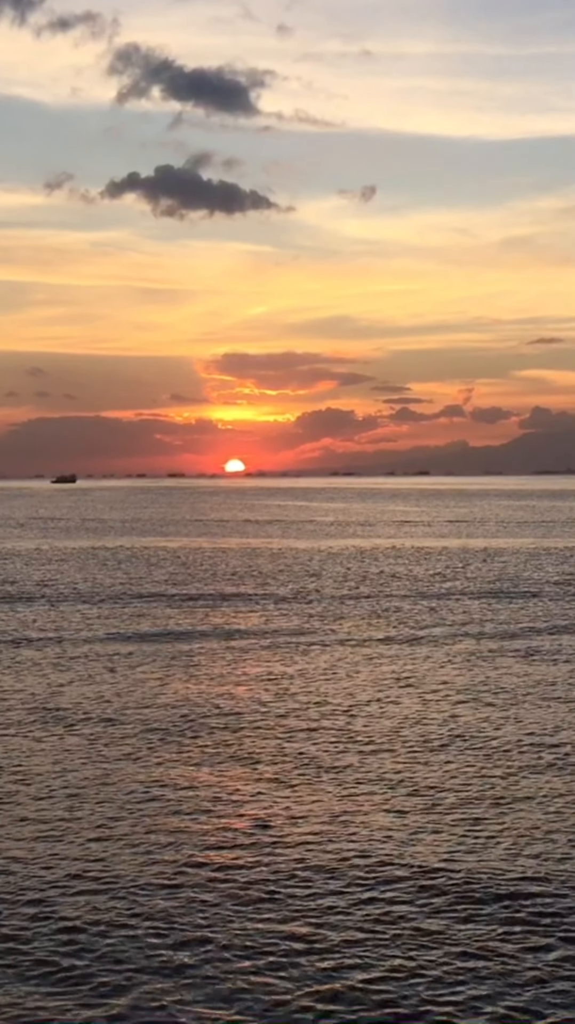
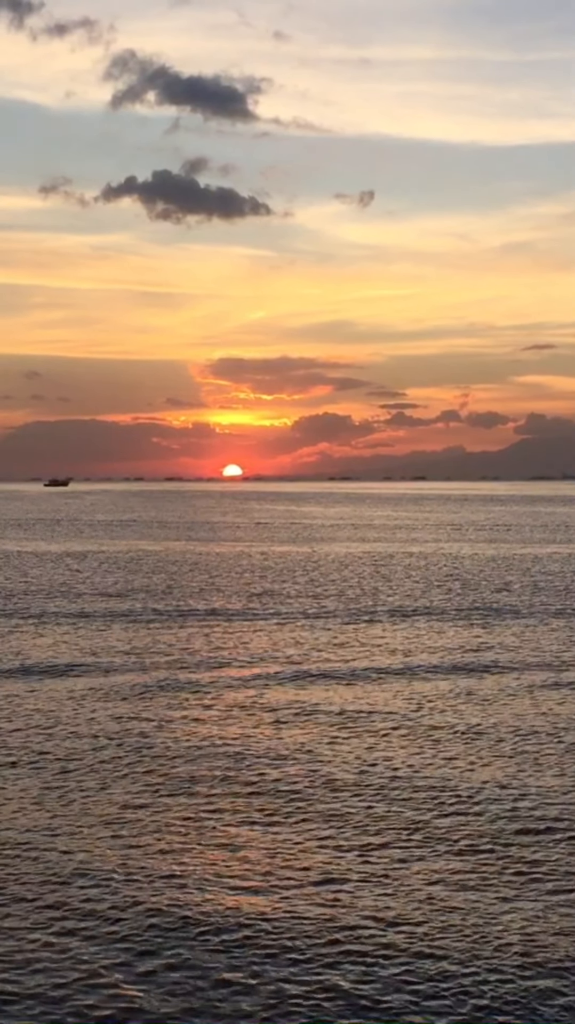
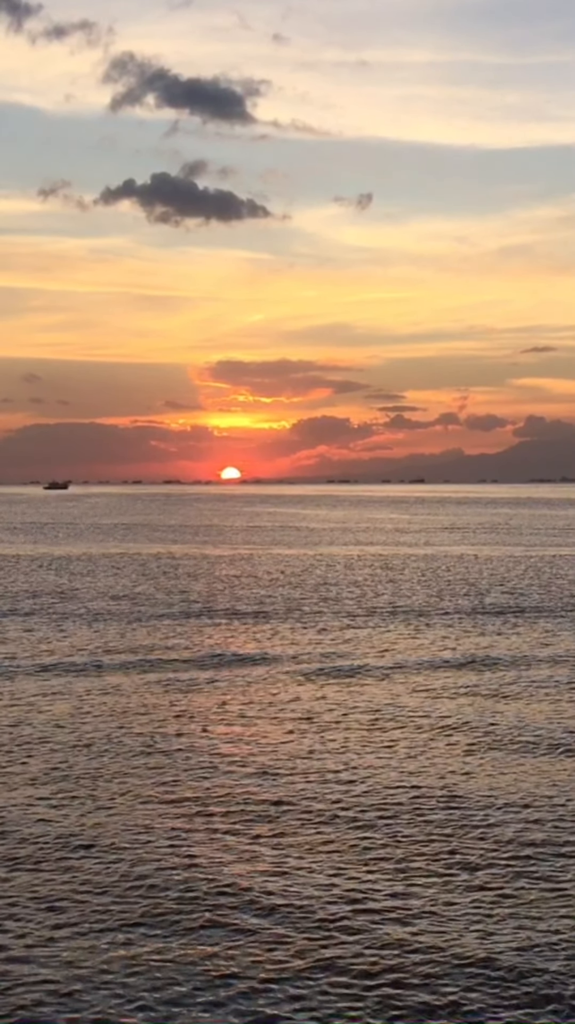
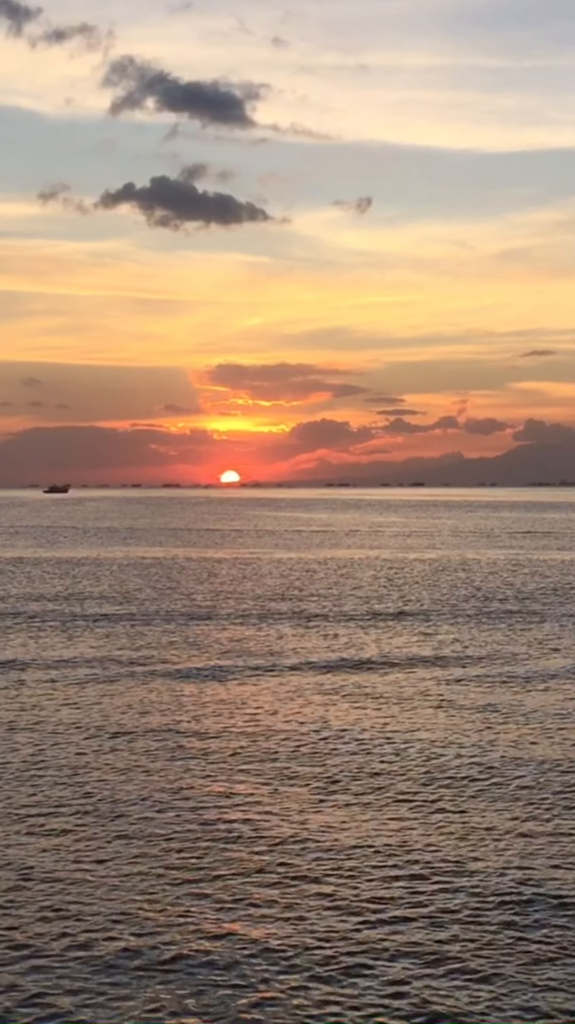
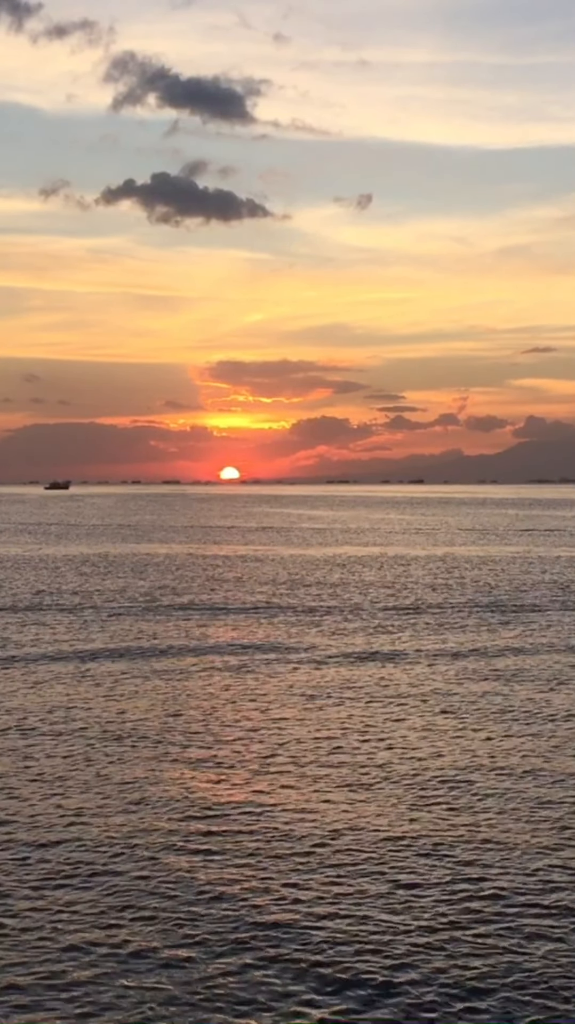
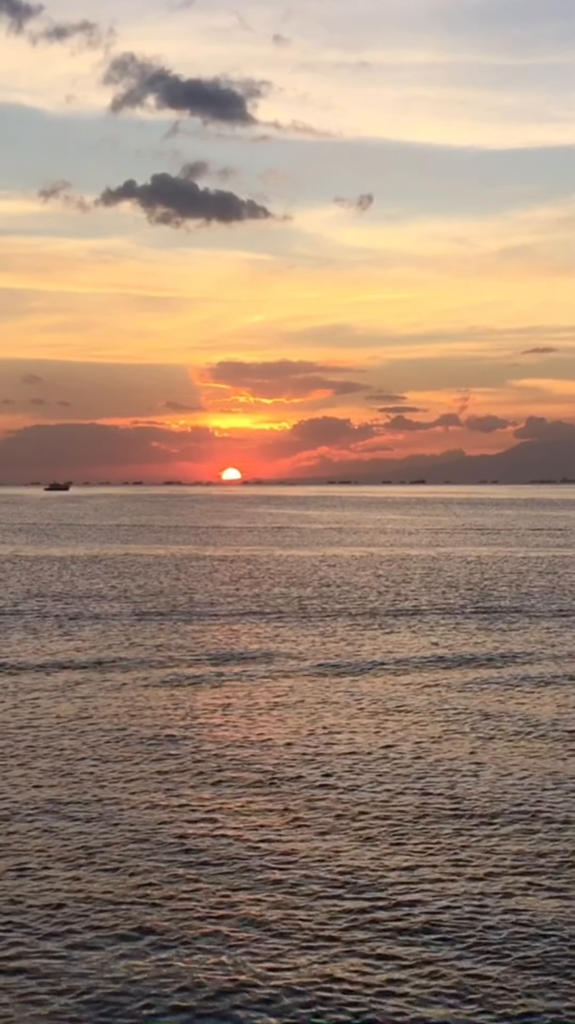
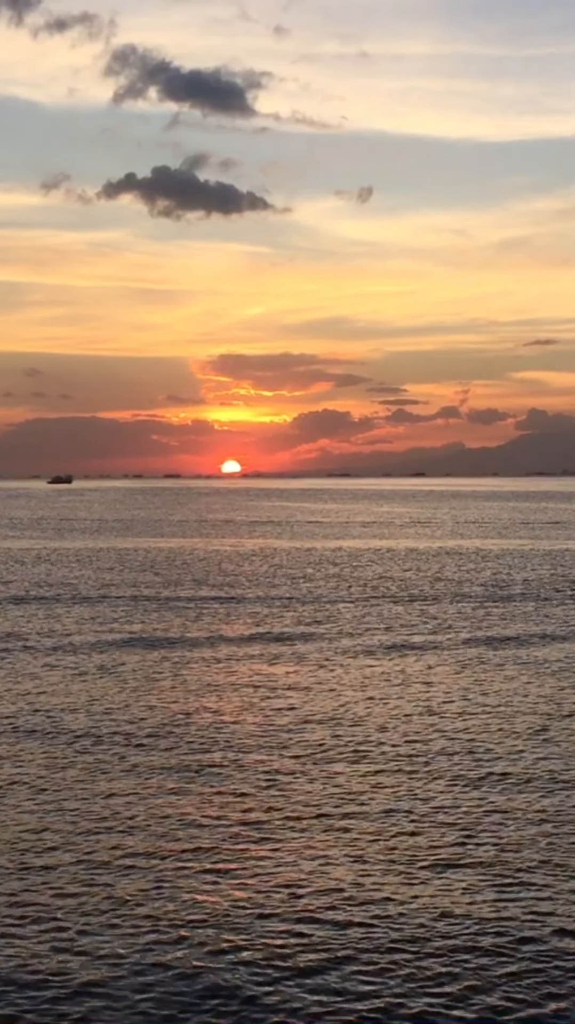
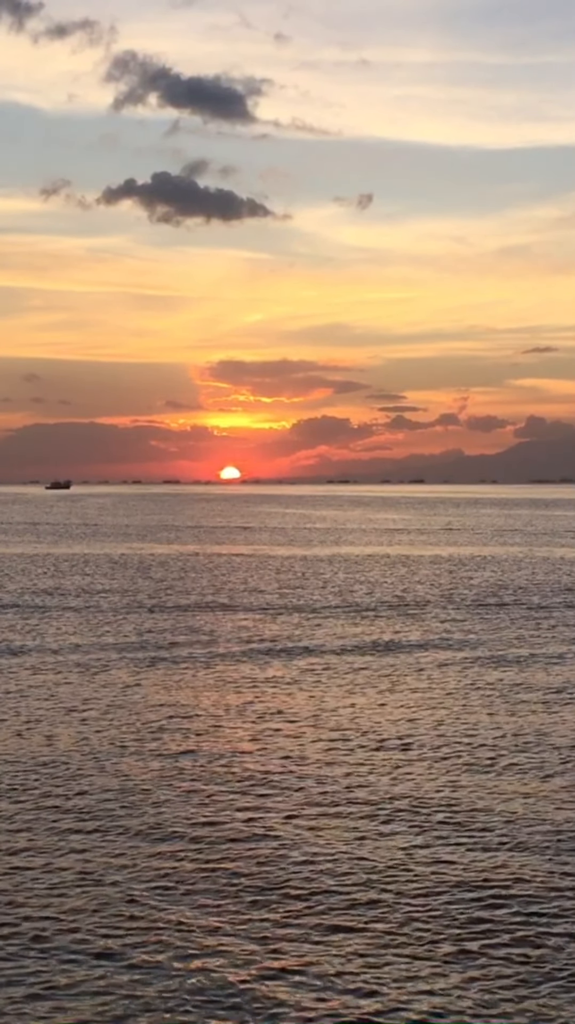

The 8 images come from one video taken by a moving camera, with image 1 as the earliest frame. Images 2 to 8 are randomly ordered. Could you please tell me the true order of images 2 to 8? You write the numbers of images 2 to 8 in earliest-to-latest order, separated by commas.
7, 8, 5, 4, 6, 3, 2
